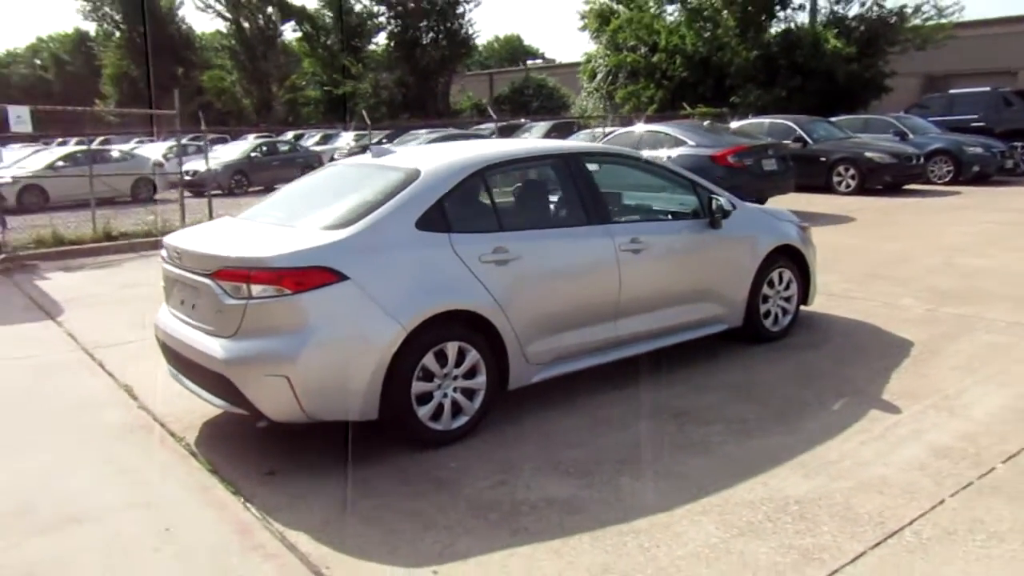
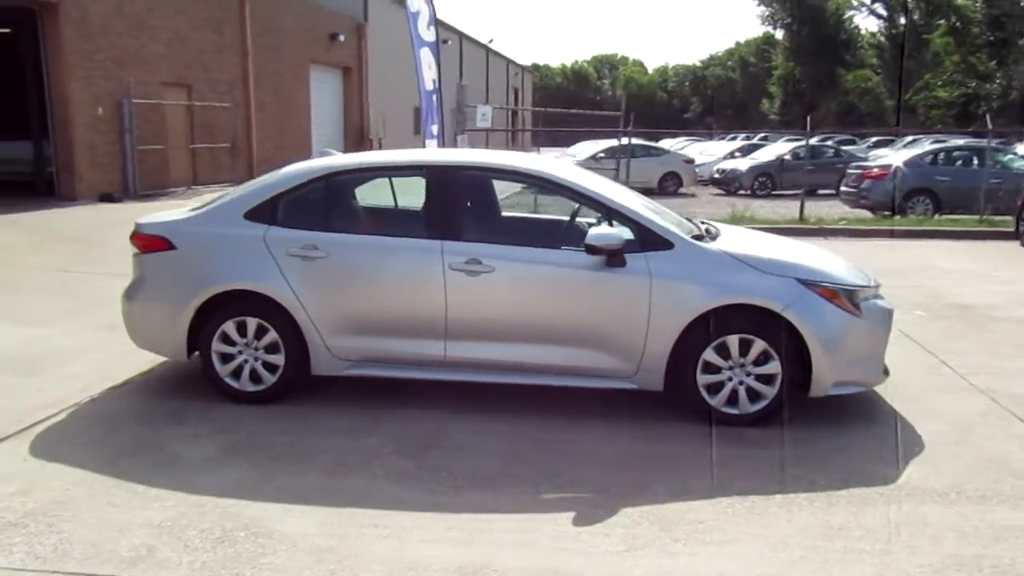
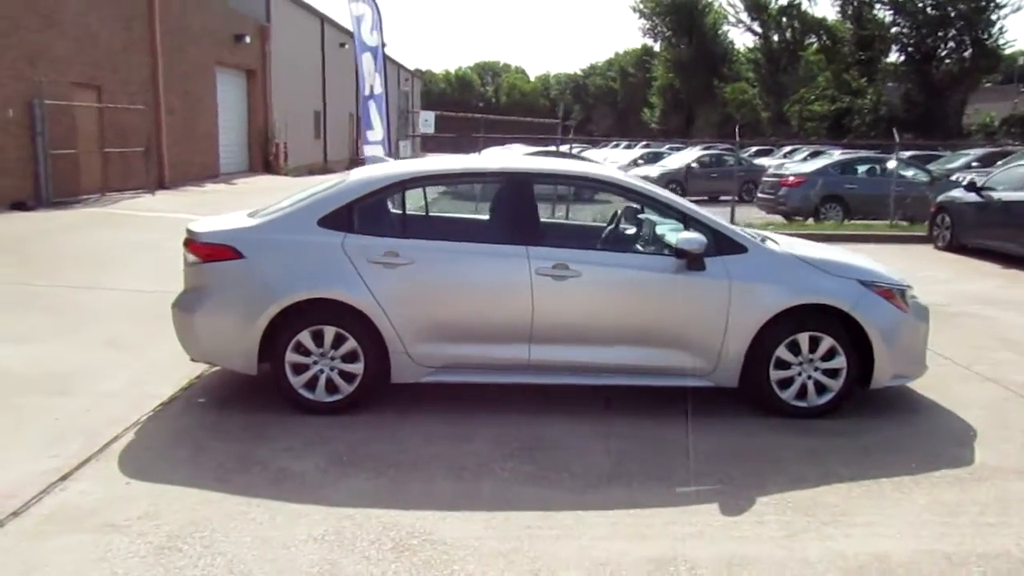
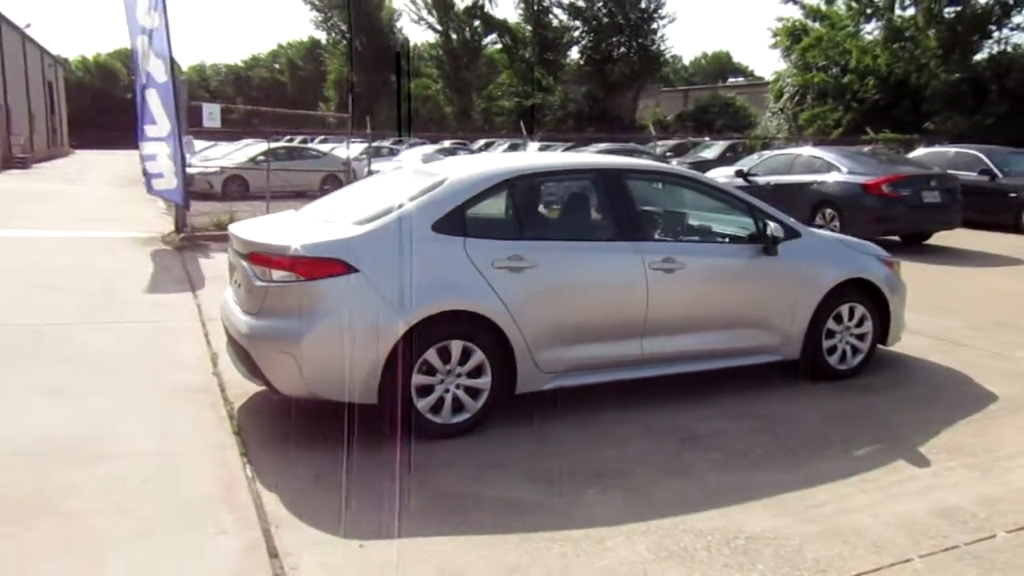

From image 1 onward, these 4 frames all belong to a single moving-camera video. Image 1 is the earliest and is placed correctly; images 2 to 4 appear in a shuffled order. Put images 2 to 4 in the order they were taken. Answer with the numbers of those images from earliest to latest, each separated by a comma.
4, 3, 2
